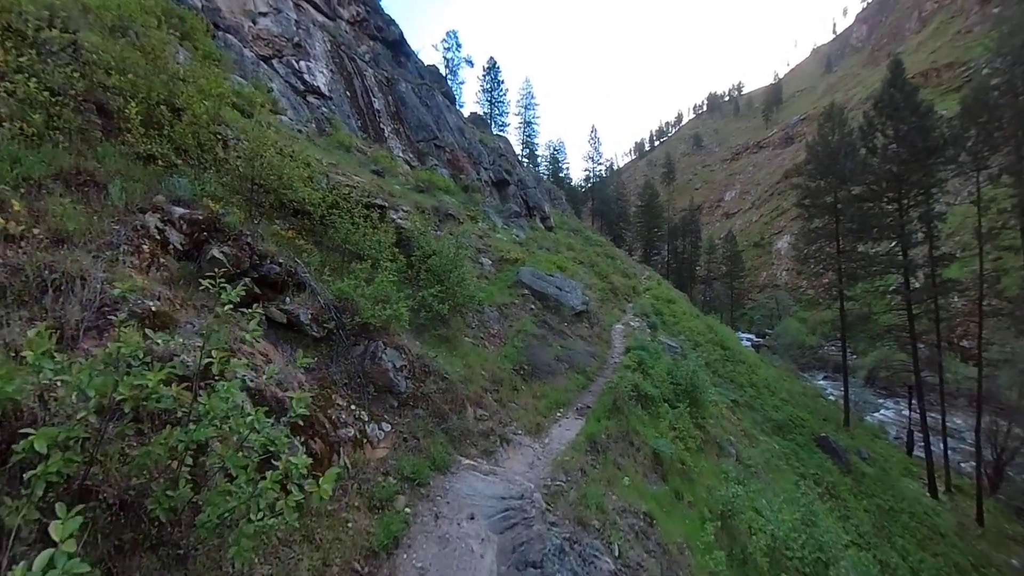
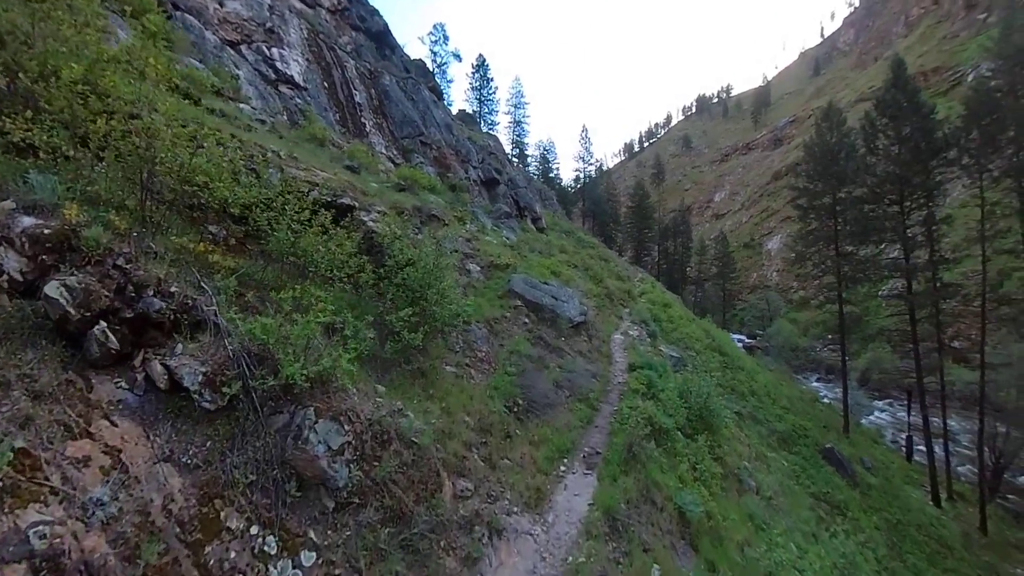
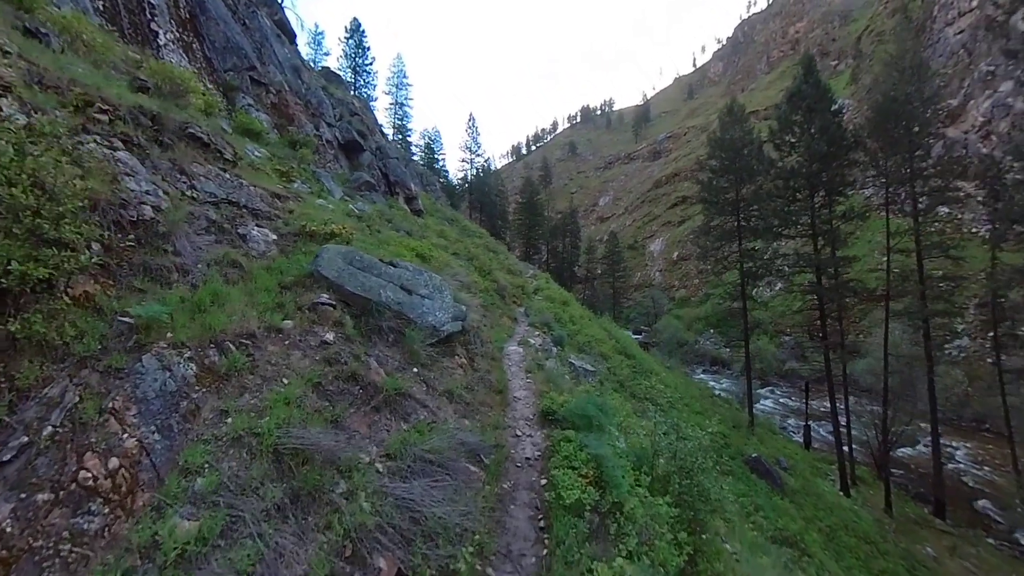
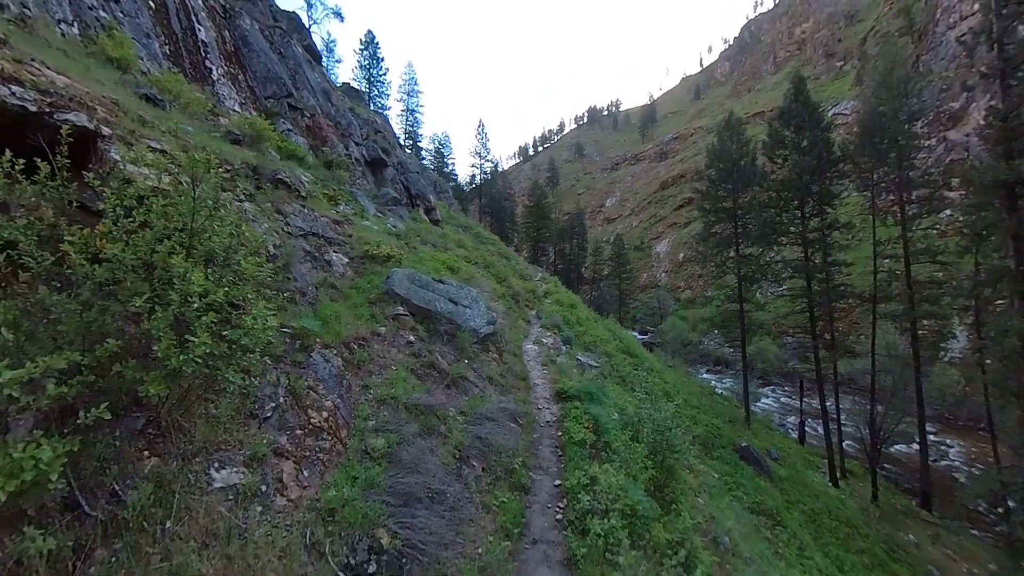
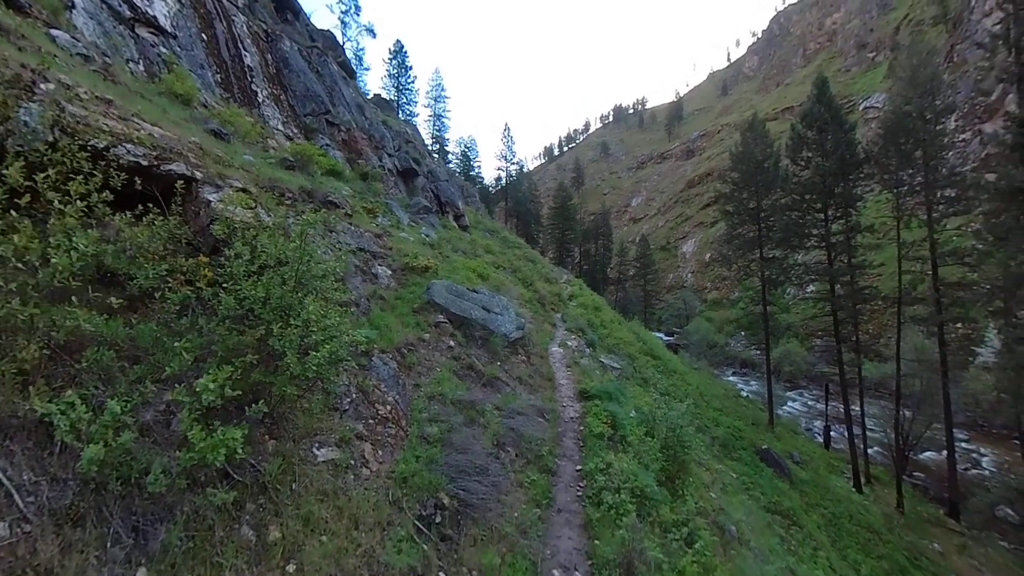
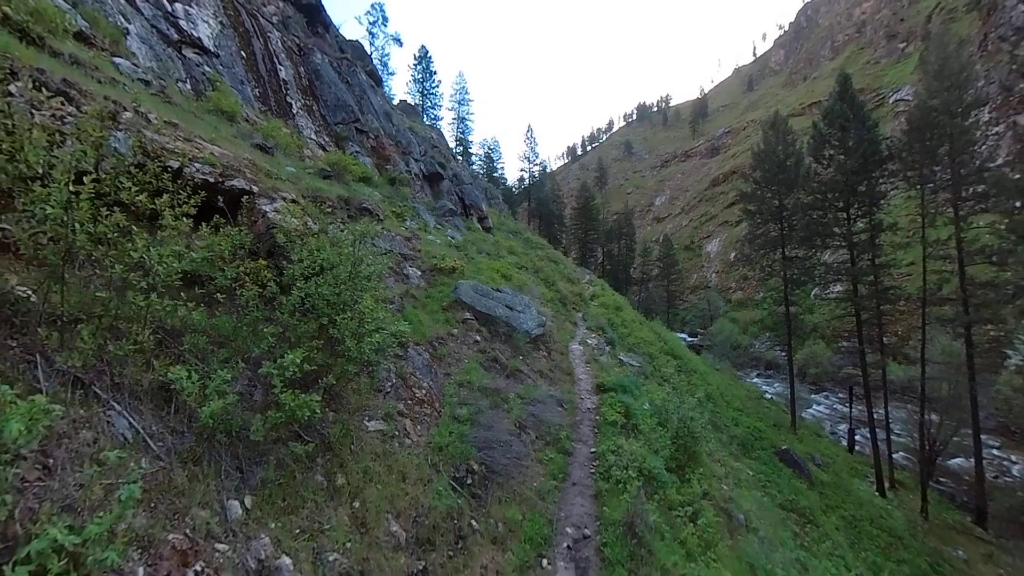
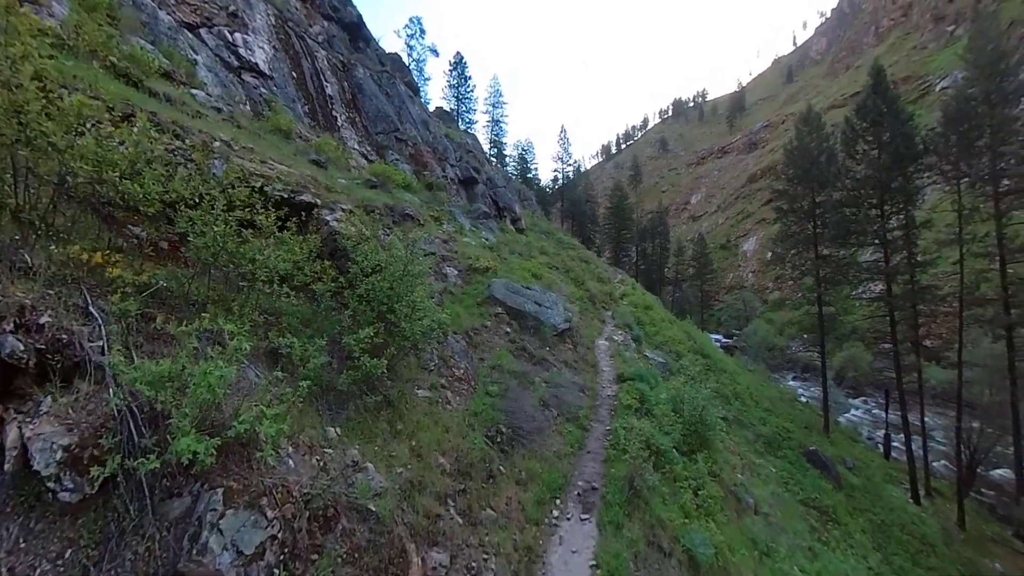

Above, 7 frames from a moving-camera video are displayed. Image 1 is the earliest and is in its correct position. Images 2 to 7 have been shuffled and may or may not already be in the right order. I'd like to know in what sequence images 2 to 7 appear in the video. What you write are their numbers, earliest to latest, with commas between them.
2, 7, 6, 5, 4, 3
